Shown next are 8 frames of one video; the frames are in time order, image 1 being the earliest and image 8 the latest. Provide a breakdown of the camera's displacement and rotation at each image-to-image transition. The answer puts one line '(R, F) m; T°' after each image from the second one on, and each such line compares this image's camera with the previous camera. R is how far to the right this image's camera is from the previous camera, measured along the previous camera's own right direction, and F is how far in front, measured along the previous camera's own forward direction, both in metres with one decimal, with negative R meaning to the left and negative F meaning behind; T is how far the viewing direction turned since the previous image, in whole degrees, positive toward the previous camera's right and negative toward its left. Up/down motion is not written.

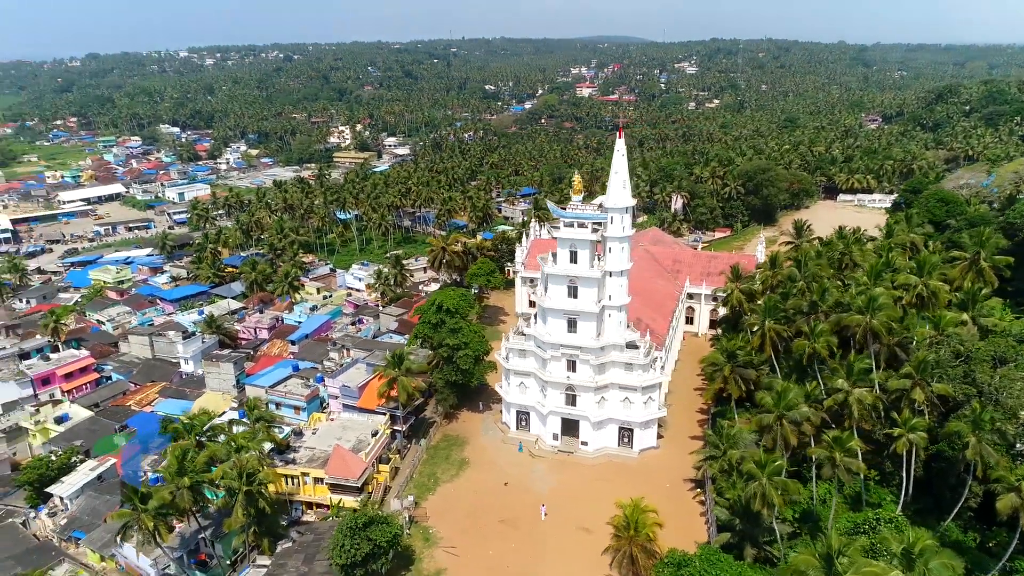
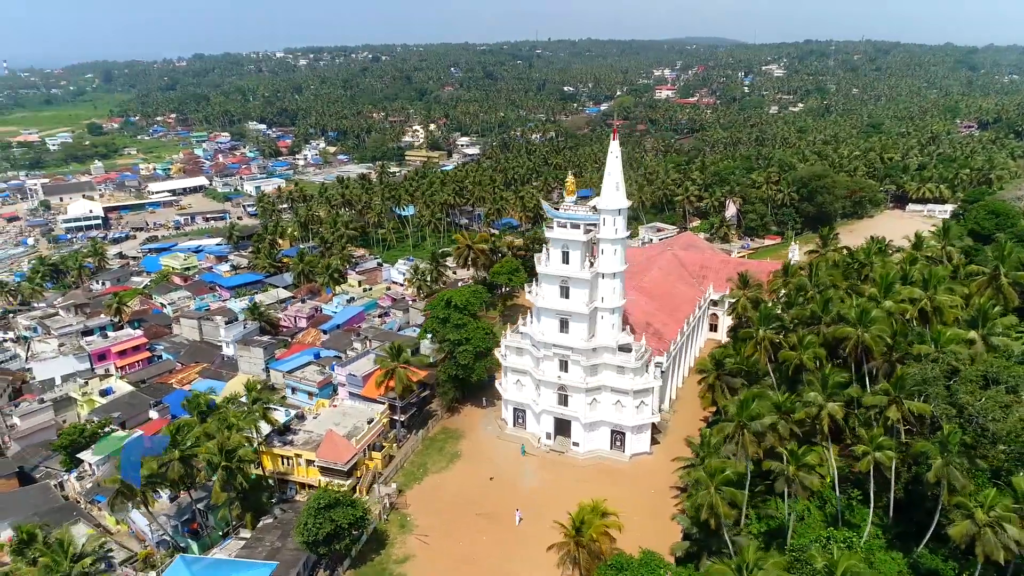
(+4.8, -0.2) m; -6°
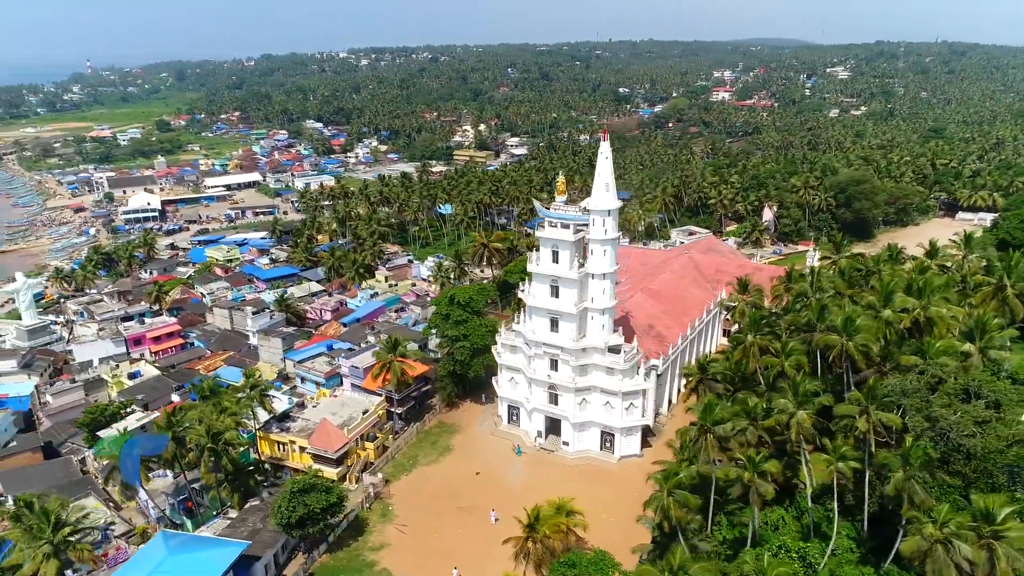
(+3.6, -0.3) m; -5°
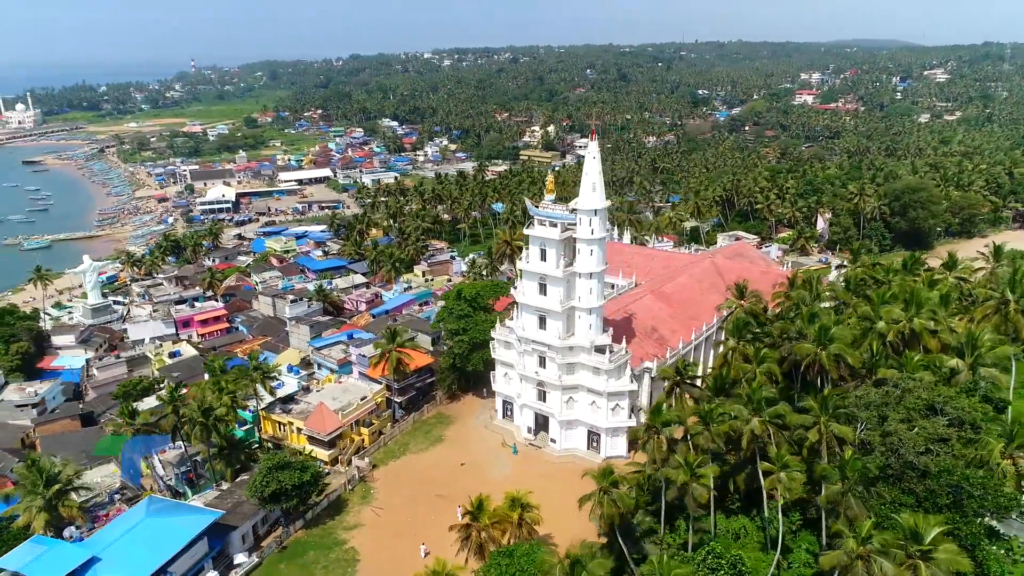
(+5.0, -0.4) m; -6°
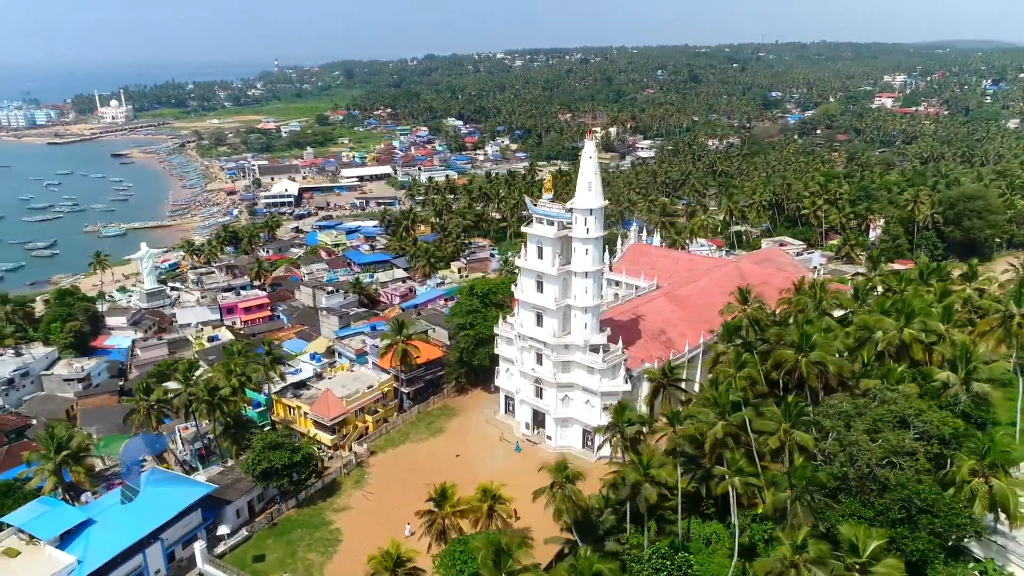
(+4.0, -0.4) m; -6°
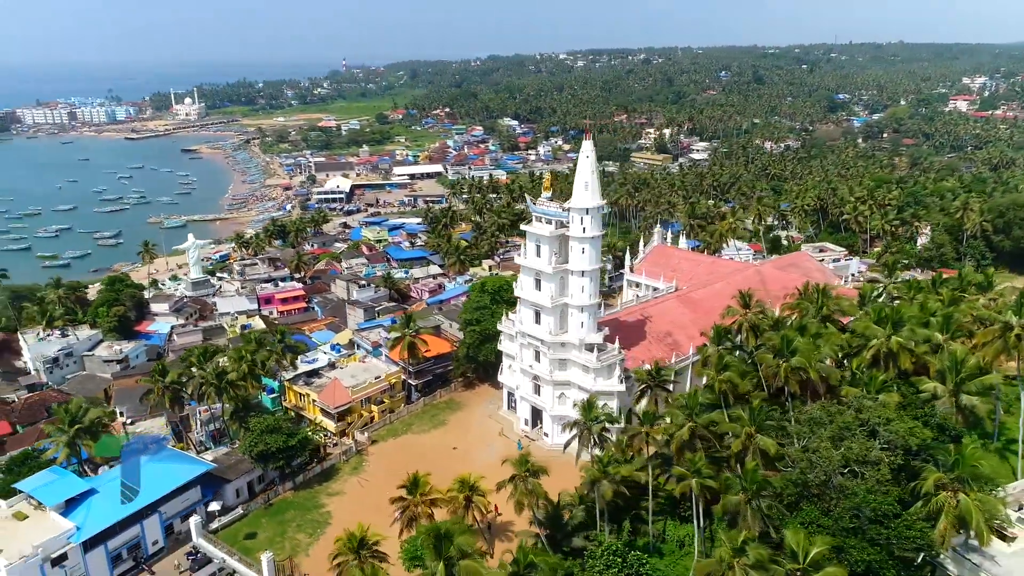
(+3.5, -0.4) m; -5°
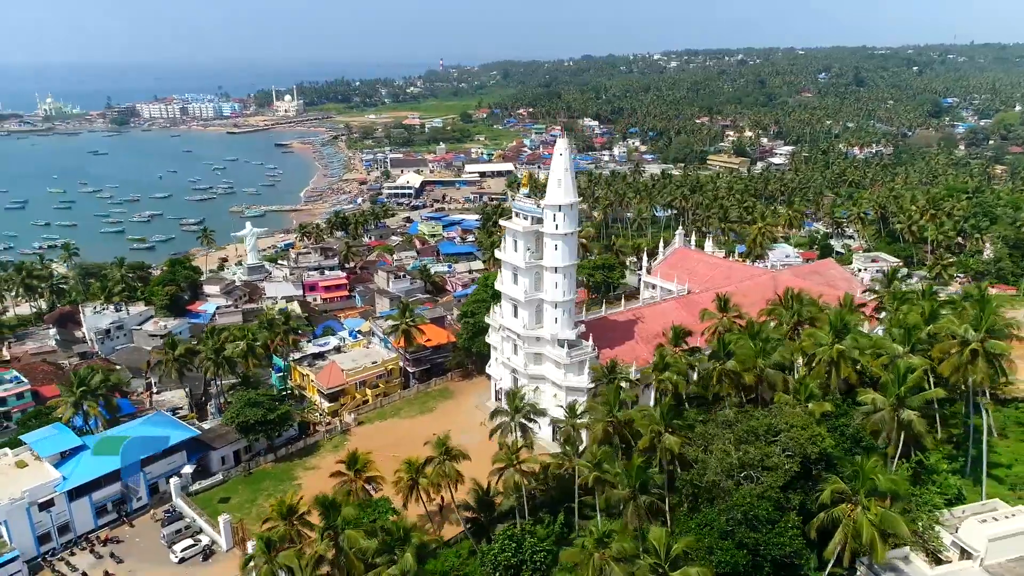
(+6.5, -0.5) m; -7°
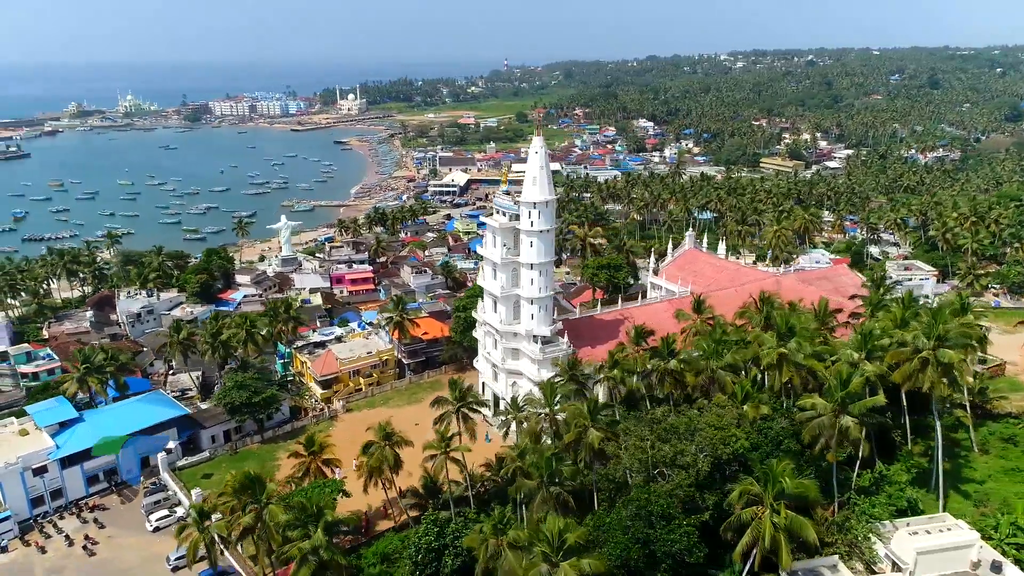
(+4.8, -0.4) m; -5°
